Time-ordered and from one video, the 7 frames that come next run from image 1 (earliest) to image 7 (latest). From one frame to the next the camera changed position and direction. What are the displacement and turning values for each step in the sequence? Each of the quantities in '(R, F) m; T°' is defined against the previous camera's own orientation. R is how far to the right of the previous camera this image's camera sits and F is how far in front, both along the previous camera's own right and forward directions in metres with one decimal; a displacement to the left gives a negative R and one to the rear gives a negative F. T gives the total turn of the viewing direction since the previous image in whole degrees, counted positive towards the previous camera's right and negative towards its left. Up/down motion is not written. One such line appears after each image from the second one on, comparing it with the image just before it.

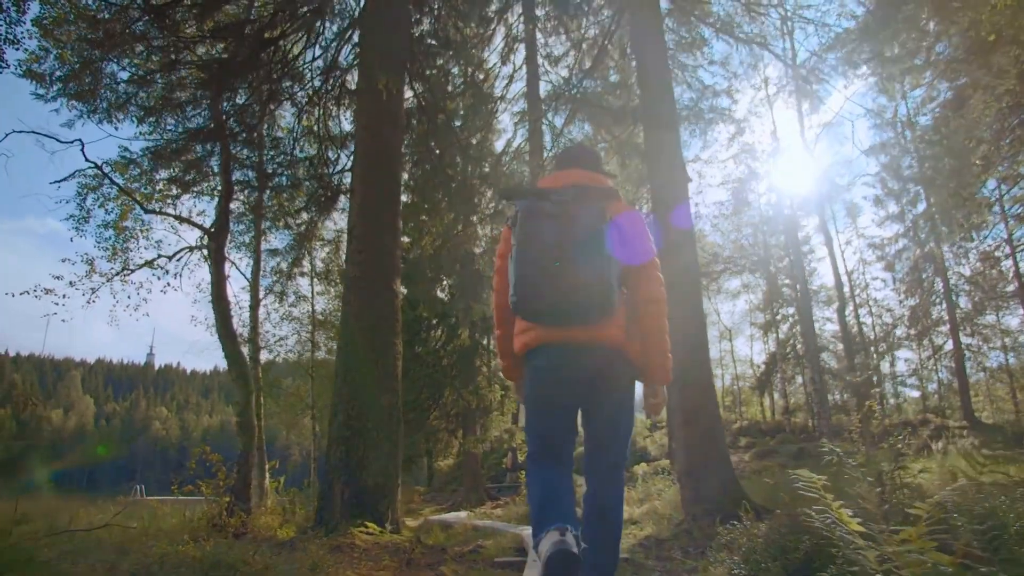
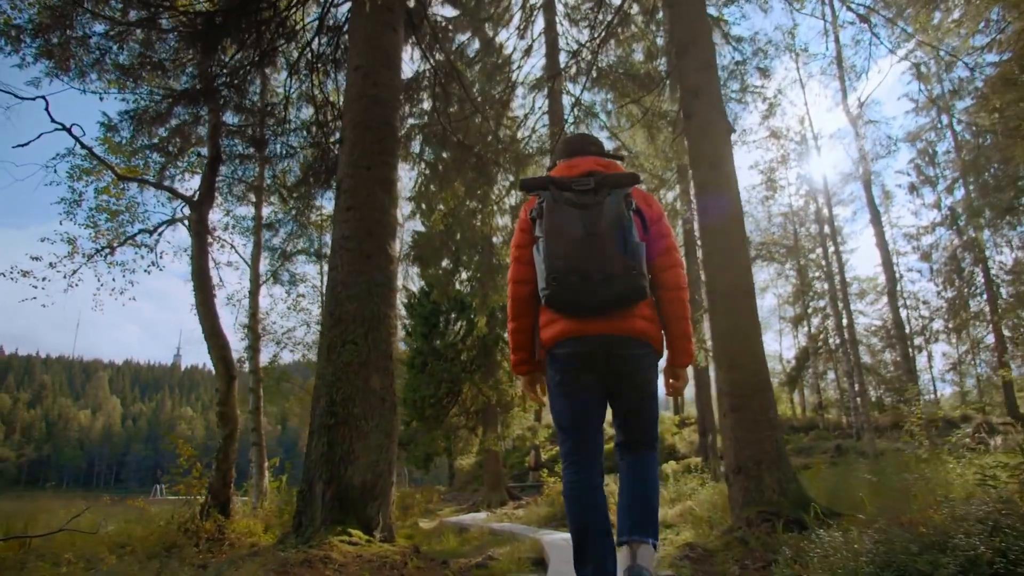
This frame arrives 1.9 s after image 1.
(0.0, +0.8) m; -2°
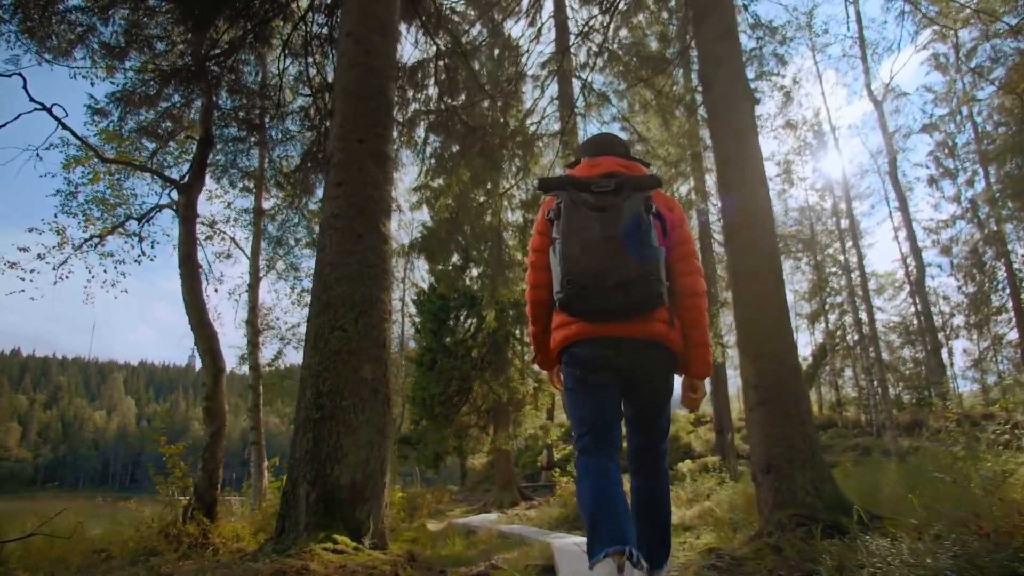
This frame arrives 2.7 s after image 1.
(0.0, +0.4) m; -1°
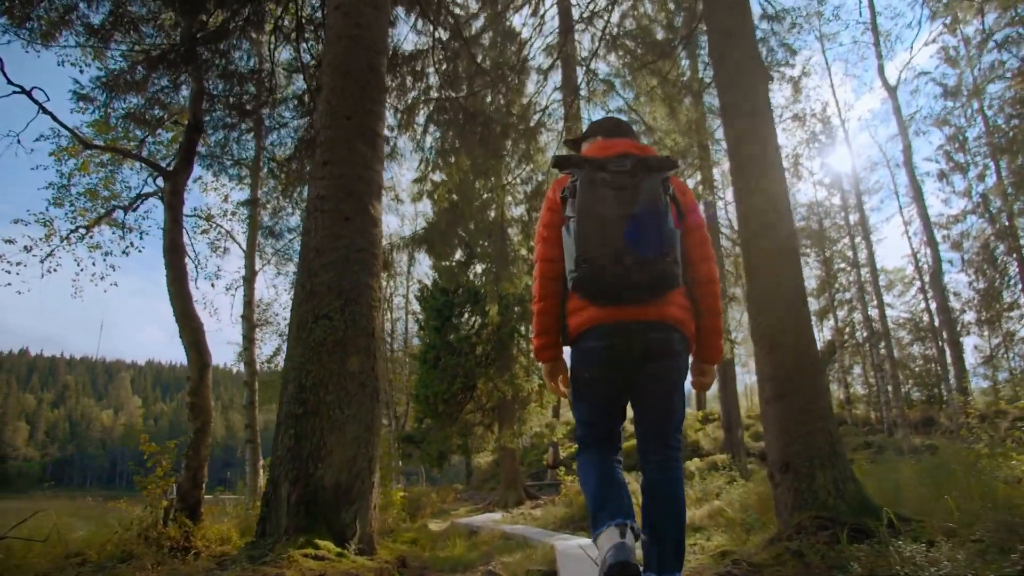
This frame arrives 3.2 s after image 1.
(0.0, +0.3) m; 0°
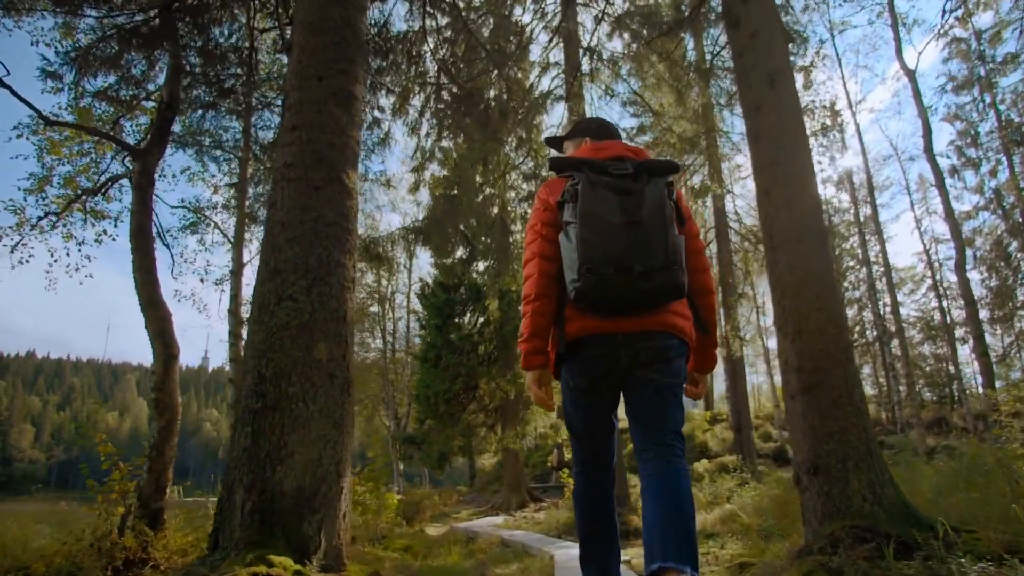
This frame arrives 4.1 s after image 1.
(+0.1, +0.4) m; 0°
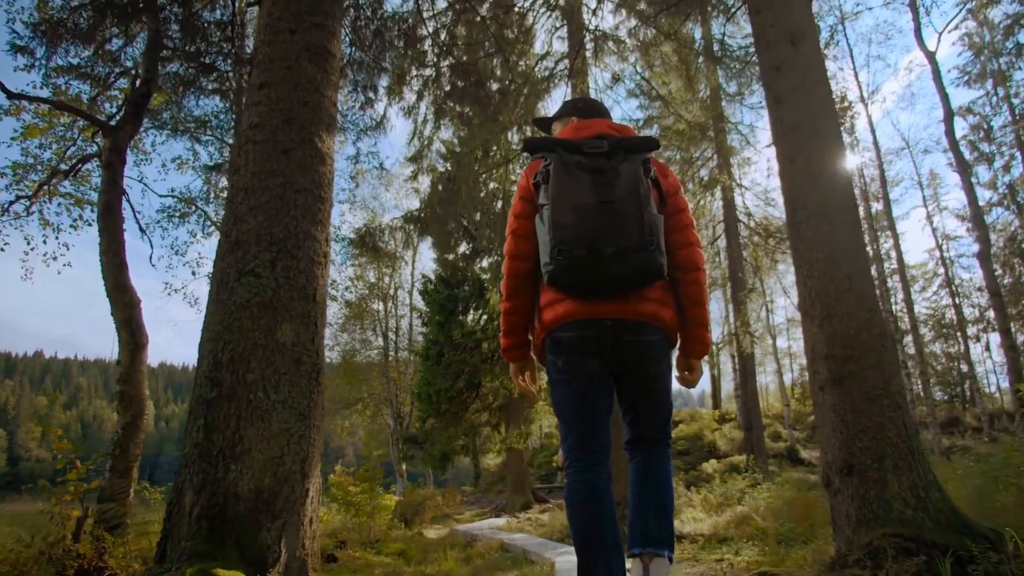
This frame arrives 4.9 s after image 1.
(+0.1, +0.4) m; -1°
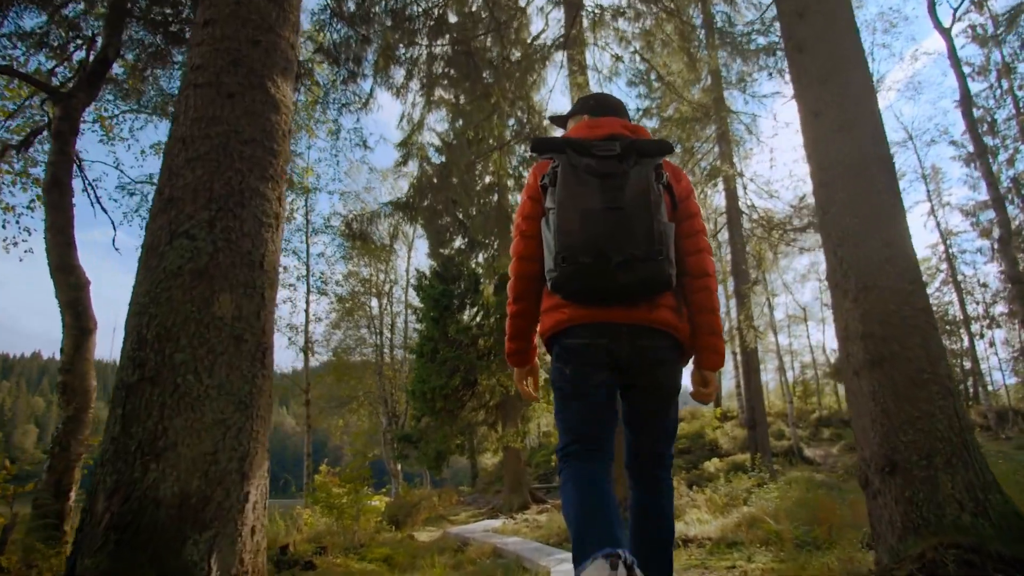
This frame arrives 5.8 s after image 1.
(0.0, +0.4) m; 0°
